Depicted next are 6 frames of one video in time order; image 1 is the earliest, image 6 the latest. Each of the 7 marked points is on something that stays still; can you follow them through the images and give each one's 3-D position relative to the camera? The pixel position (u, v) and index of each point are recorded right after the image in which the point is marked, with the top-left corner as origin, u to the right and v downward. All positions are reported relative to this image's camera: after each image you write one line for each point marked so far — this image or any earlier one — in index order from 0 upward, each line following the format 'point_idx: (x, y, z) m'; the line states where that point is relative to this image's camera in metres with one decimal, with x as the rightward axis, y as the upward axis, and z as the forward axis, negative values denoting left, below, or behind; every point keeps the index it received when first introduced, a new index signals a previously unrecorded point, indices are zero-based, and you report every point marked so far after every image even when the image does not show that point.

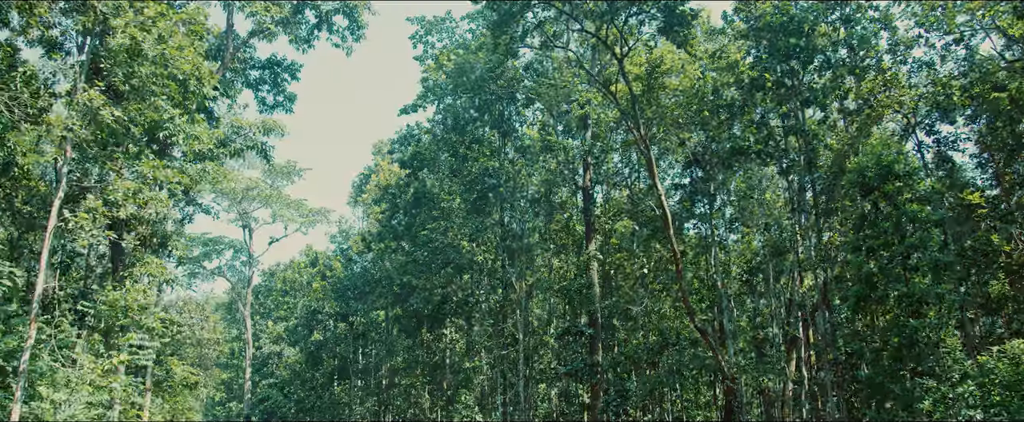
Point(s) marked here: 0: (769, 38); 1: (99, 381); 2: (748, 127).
0: (+4.8, +3.2, +17.7) m
1: (-6.4, -2.6, +14.8) m
2: (+4.6, +1.6, +18.3) m
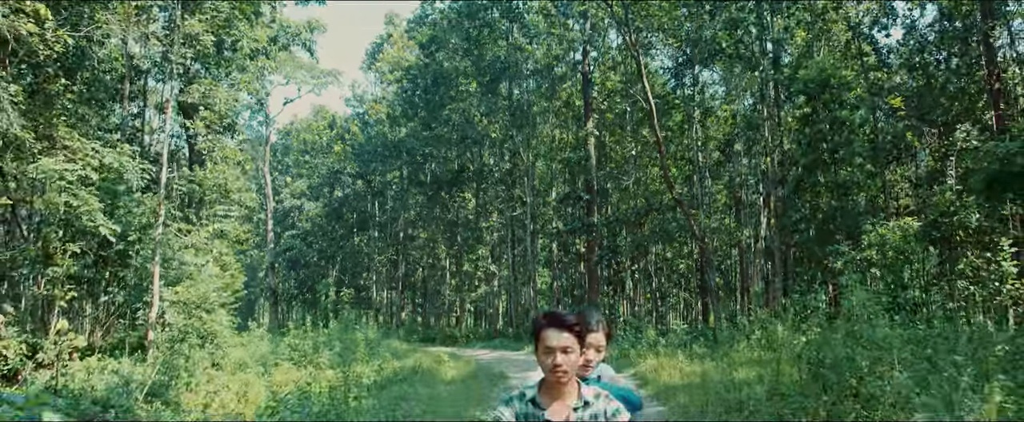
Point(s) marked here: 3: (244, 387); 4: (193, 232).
0: (+5.0, +5.6, +20.8) m
1: (-6.1, -0.7, +18.8) m
2: (+4.8, +4.1, +21.6) m
3: (-4.0, -2.6, +14.2) m
4: (-6.1, -0.4, +18.4) m
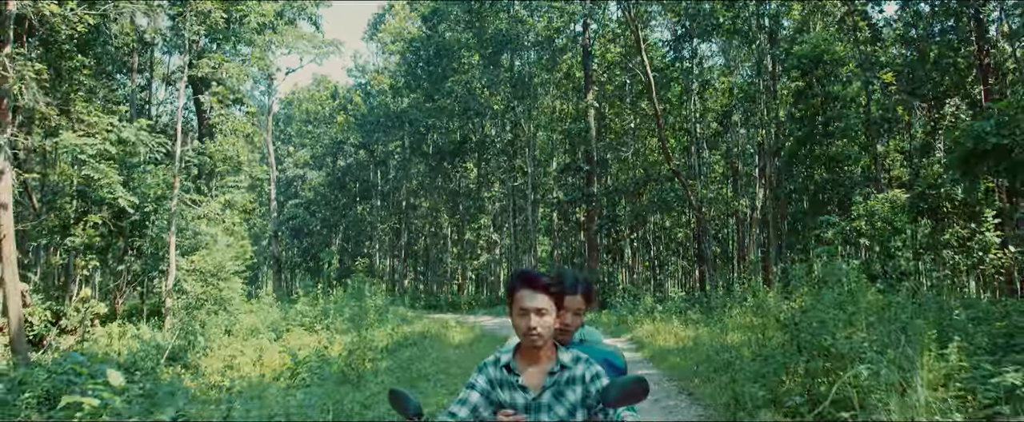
0: (+5.1, +6.3, +21.2) m
1: (-6.1, -0.1, +19.4) m
2: (+4.9, +4.8, +22.0) m
3: (-4.0, -2.2, +14.9) m
4: (-6.0, +0.1, +19.0) m
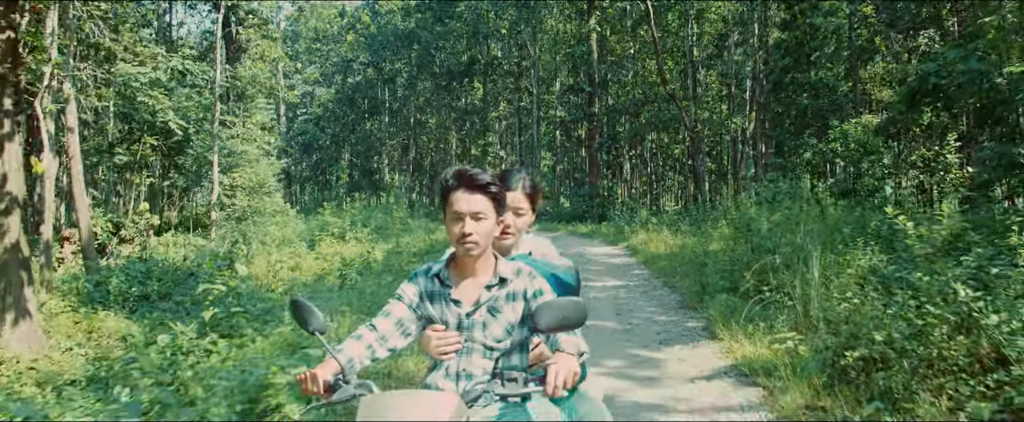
0: (+5.3, +8.2, +22.4) m
1: (-5.9, +1.7, +21.2) m
2: (+5.1, +6.7, +23.4) m
3: (-3.8, -0.8, +16.9) m
4: (-5.9, +1.9, +20.8) m
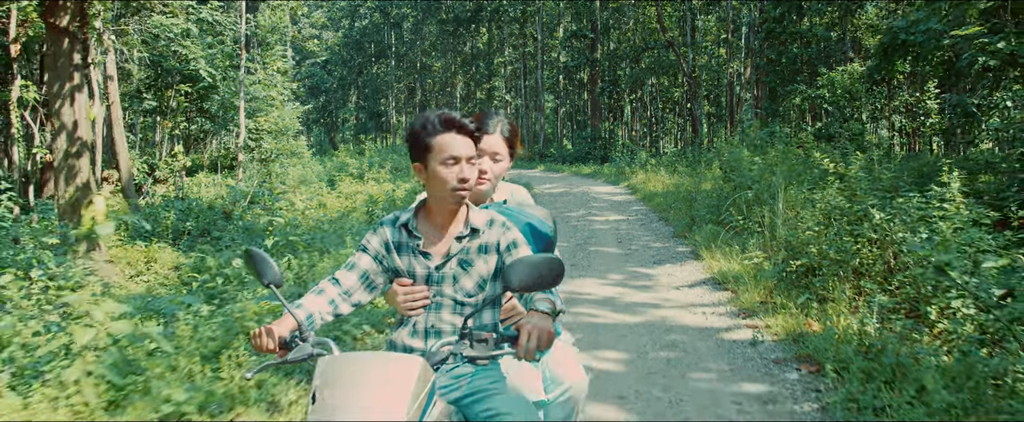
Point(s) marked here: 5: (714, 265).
0: (+5.4, +9.6, +23.2) m
1: (-5.7, +3.1, +22.4) m
2: (+5.2, +8.2, +24.2) m
3: (-3.6, +0.3, +18.2) m
4: (-5.7, +3.2, +21.9) m
5: (+1.5, -0.4, +6.9) m
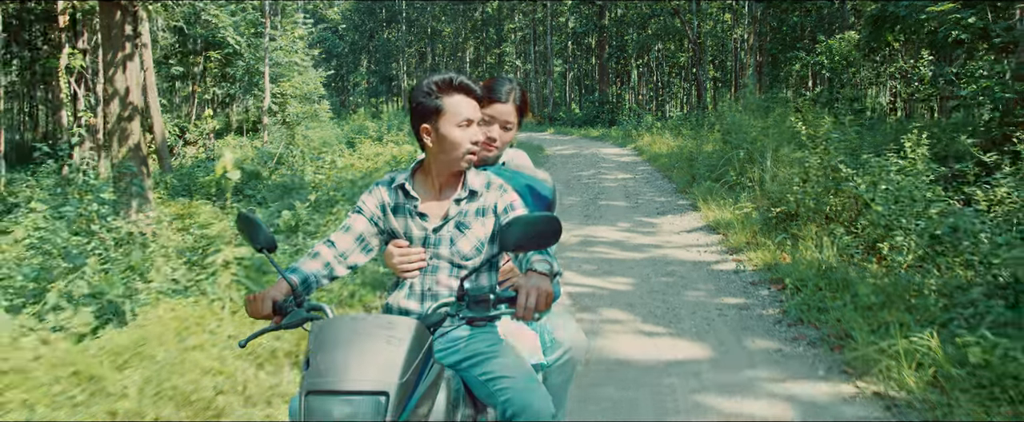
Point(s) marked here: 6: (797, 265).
0: (+5.7, +10.5, +23.8) m
1: (-5.4, +4.0, +23.3) m
2: (+5.5, +9.2, +24.9) m
3: (-3.4, +1.1, +19.3) m
4: (-5.4, +4.1, +22.8) m
5: (+1.7, 0.0, +8.0) m
6: (+1.6, -0.3, +5.3) m
